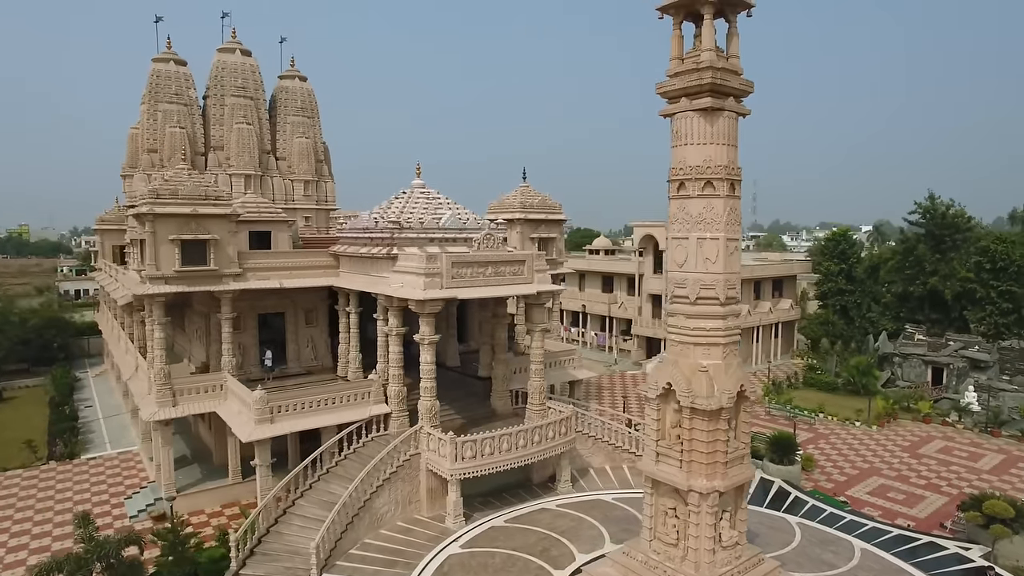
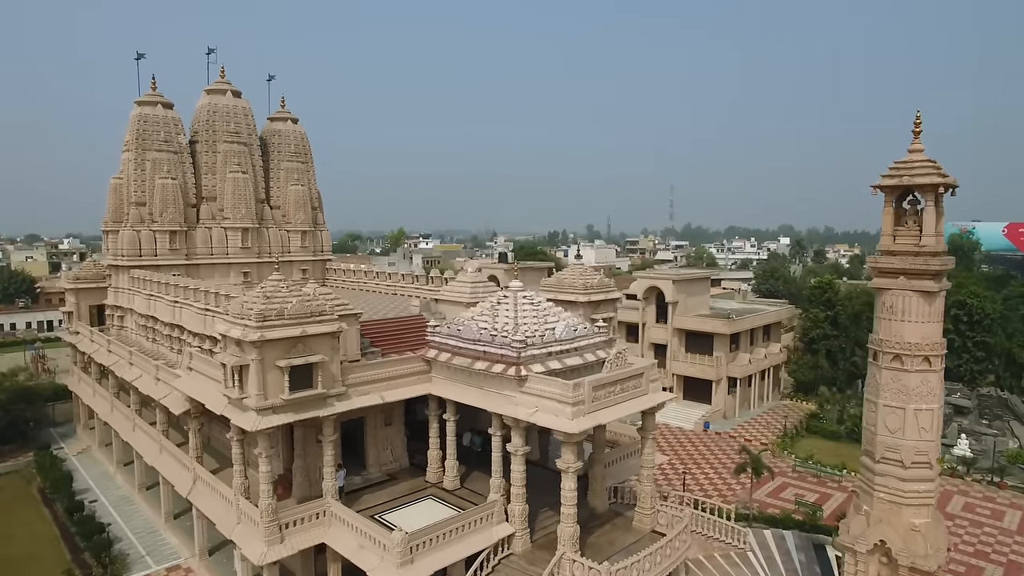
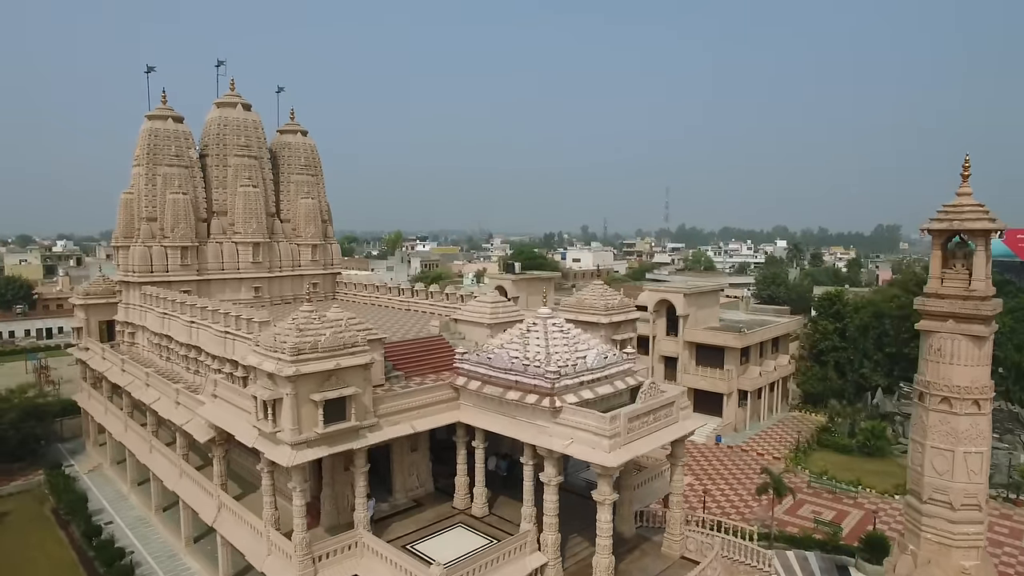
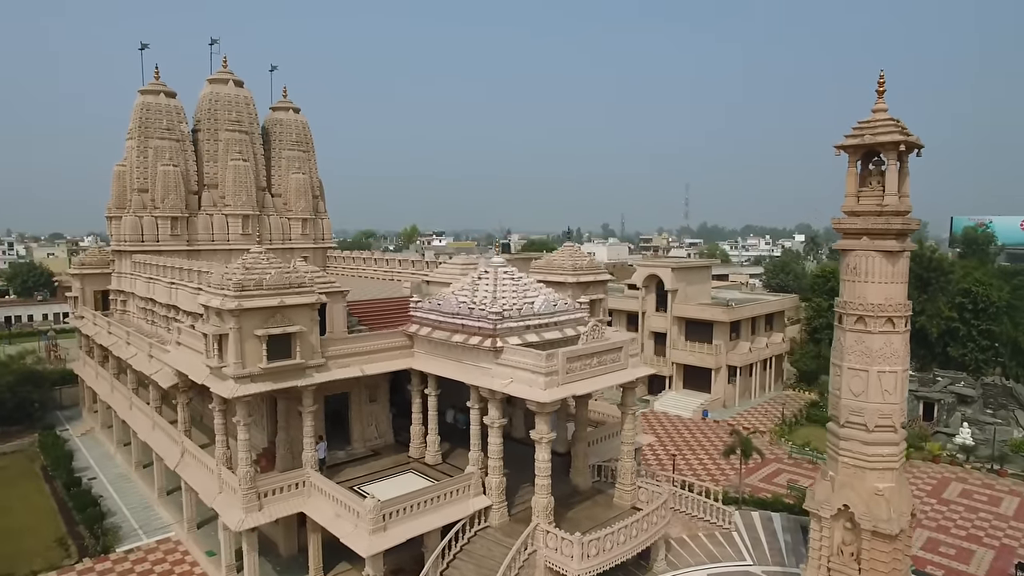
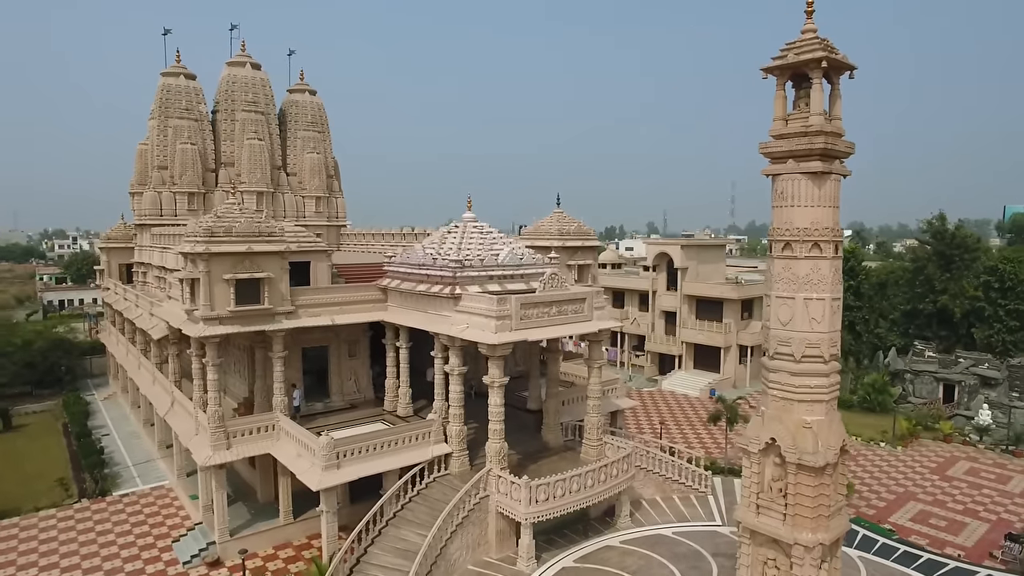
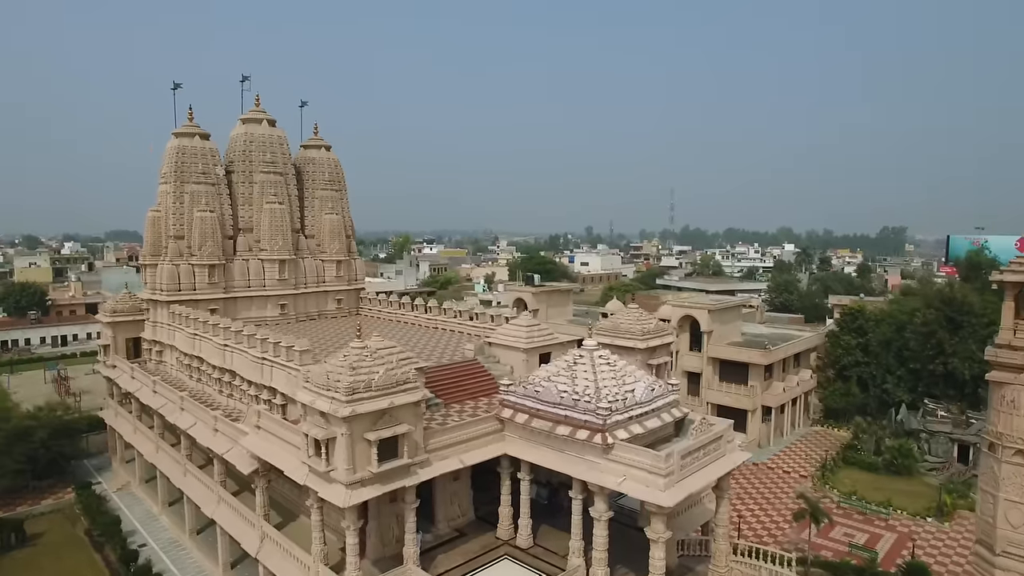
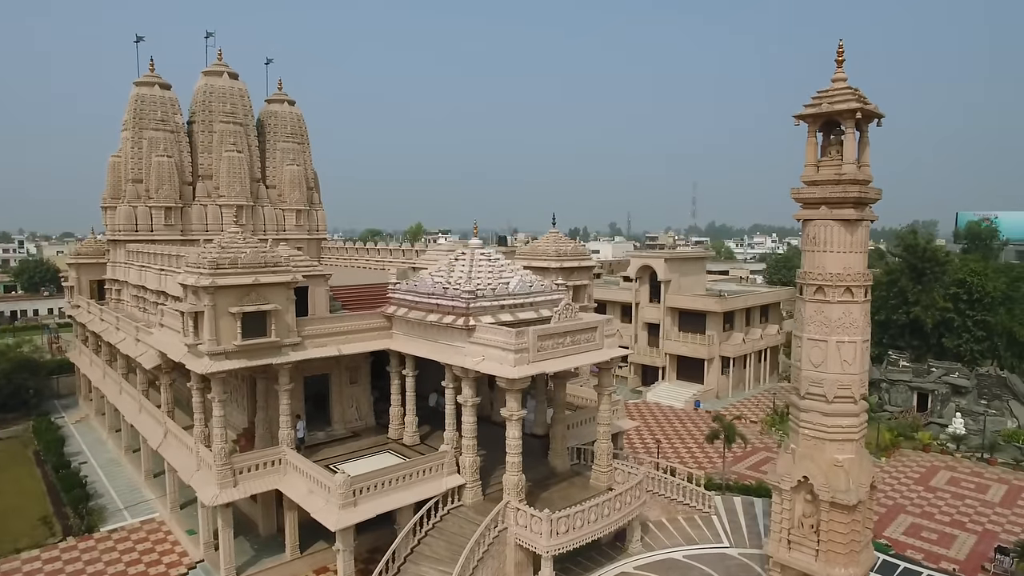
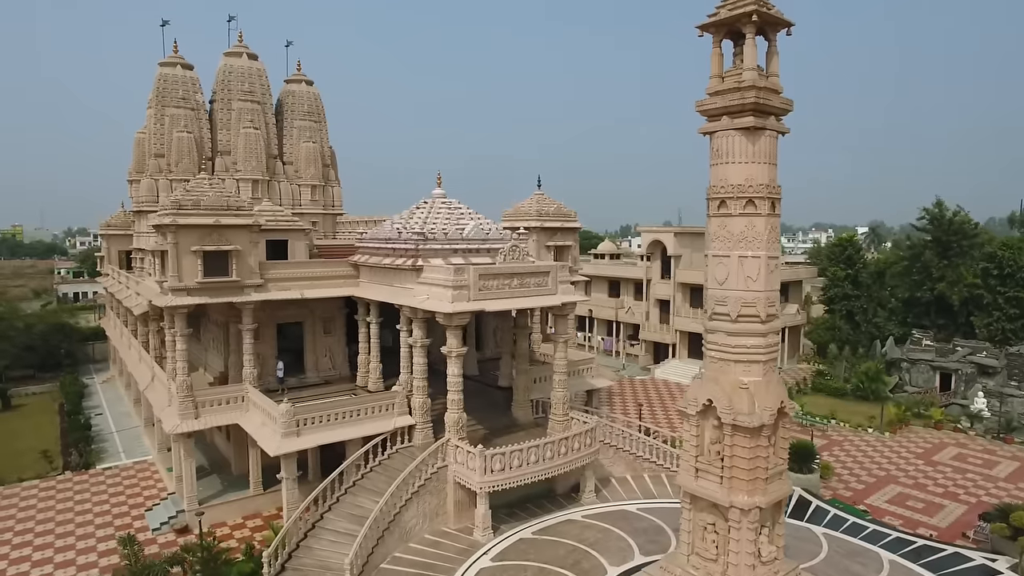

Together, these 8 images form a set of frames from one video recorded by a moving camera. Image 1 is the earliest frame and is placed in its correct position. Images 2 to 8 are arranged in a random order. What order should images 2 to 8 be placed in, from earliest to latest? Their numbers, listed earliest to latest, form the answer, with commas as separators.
8, 5, 7, 4, 2, 3, 6
